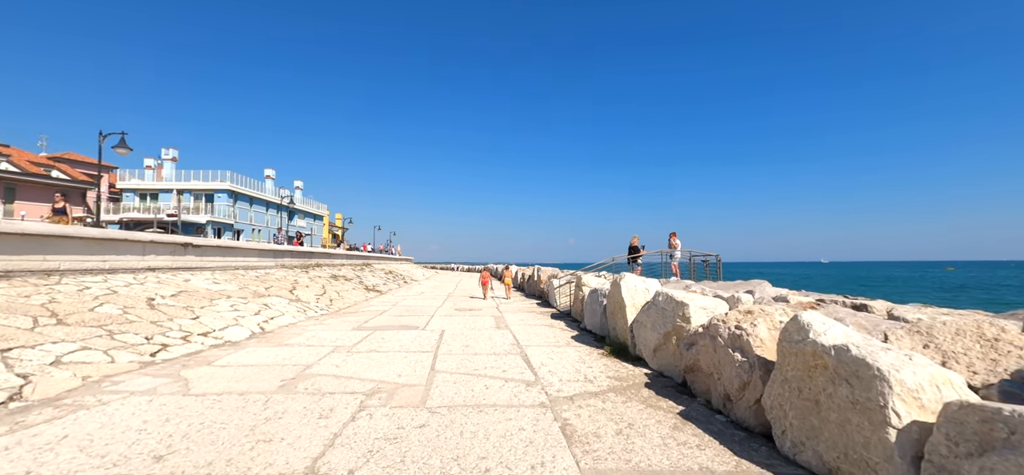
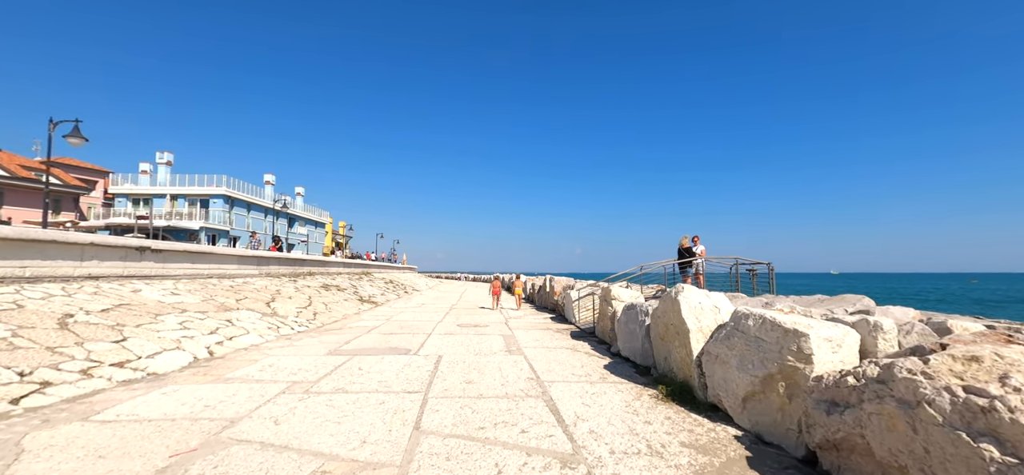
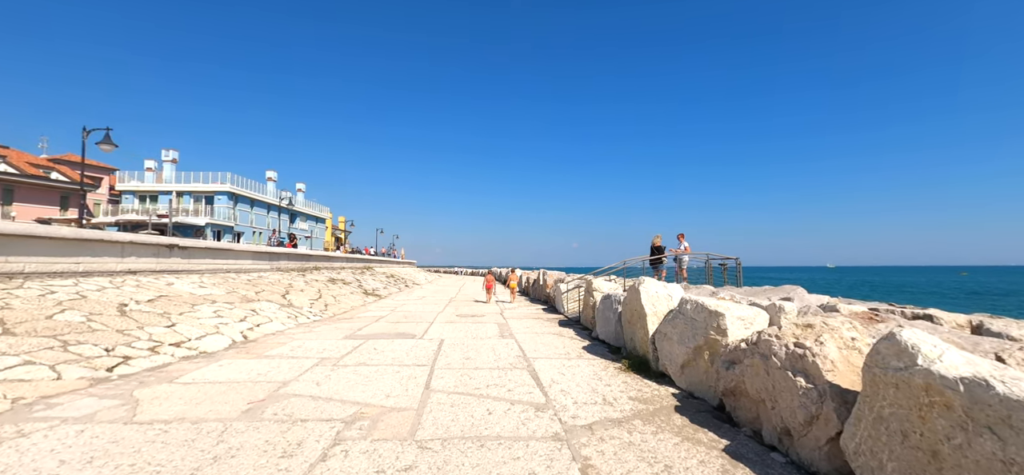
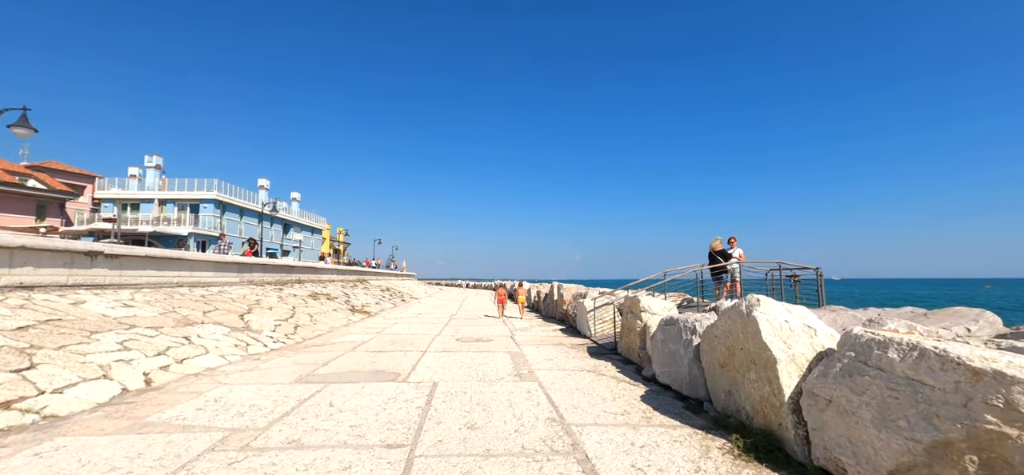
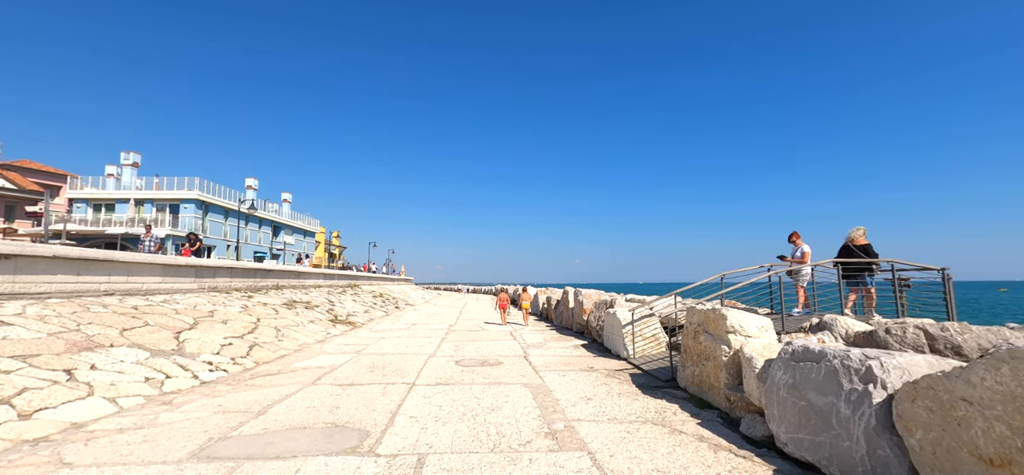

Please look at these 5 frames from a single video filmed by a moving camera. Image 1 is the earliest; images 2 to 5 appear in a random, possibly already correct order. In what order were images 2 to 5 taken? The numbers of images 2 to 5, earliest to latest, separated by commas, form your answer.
3, 2, 4, 5
